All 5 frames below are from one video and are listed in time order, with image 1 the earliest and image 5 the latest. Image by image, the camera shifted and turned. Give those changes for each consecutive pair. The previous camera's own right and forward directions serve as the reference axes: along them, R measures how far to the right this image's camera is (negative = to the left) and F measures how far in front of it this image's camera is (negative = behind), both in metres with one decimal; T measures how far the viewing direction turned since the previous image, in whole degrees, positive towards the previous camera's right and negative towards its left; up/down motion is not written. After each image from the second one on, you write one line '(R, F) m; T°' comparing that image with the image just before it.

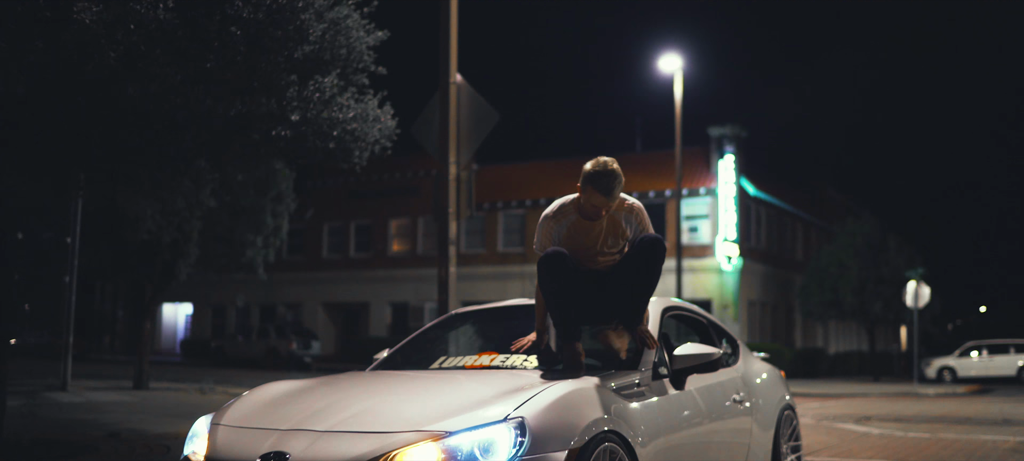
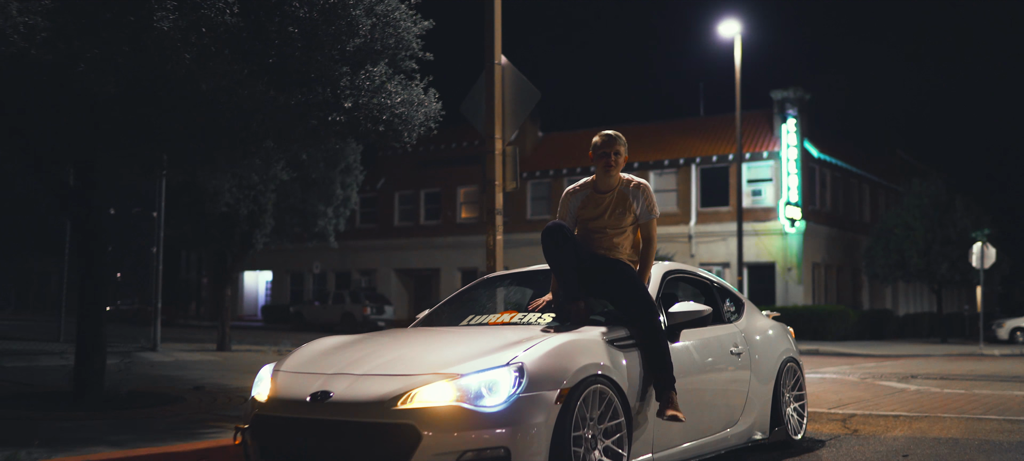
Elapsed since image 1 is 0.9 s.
(+0.3, -0.7) m; -4°
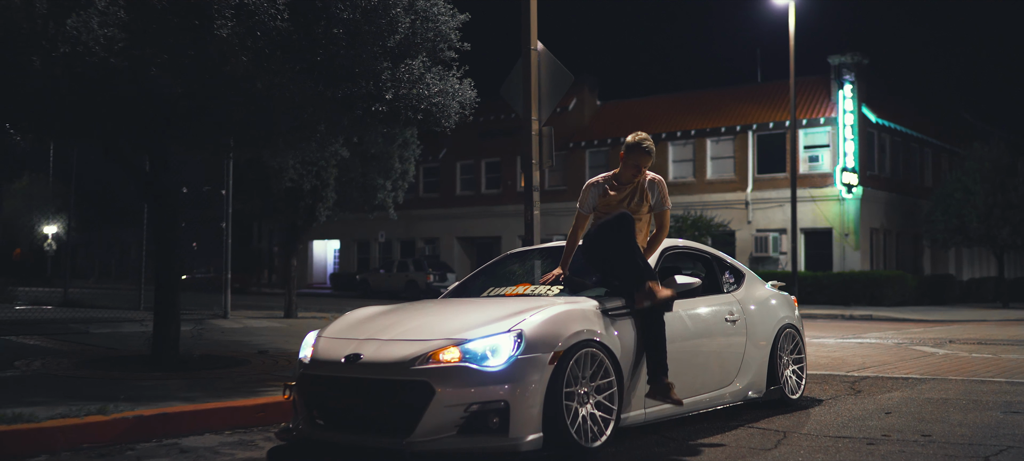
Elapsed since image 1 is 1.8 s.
(+0.3, -0.7) m; -4°
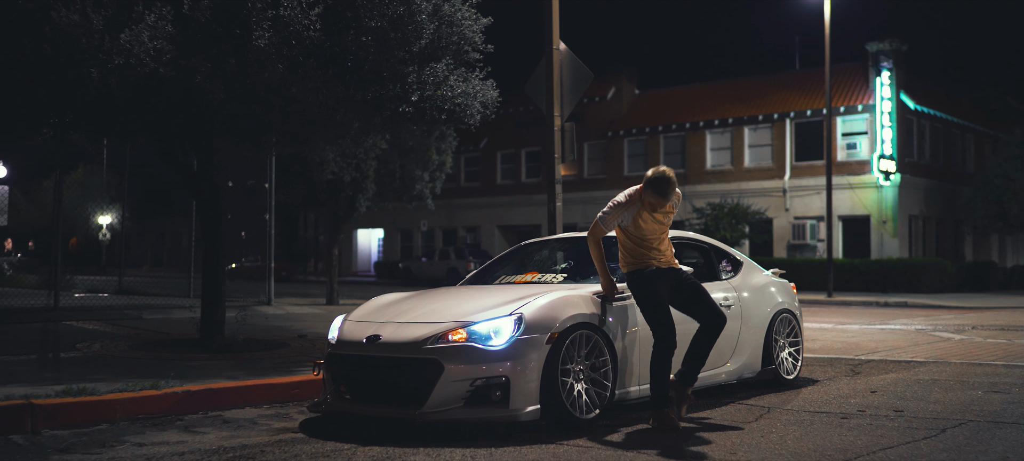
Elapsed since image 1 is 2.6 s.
(+0.3, -0.6) m; -3°
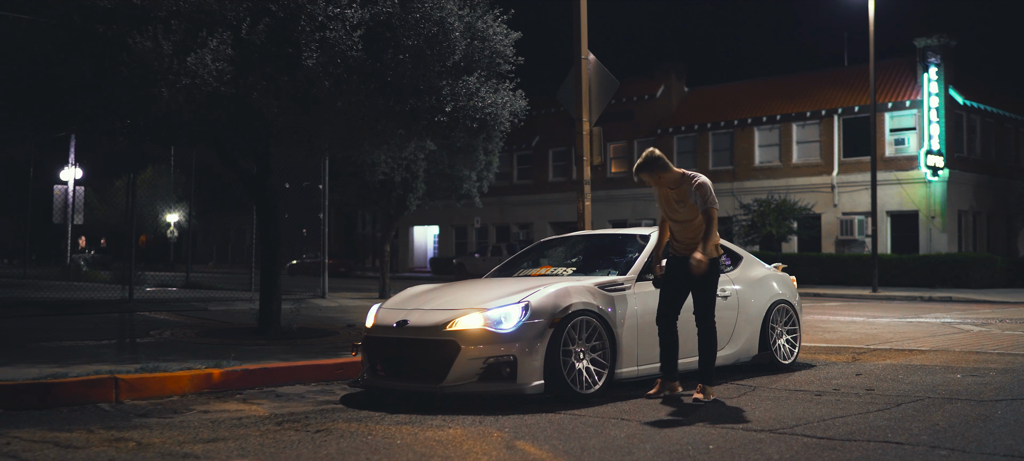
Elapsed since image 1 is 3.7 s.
(+0.3, -0.8) m; -3°
